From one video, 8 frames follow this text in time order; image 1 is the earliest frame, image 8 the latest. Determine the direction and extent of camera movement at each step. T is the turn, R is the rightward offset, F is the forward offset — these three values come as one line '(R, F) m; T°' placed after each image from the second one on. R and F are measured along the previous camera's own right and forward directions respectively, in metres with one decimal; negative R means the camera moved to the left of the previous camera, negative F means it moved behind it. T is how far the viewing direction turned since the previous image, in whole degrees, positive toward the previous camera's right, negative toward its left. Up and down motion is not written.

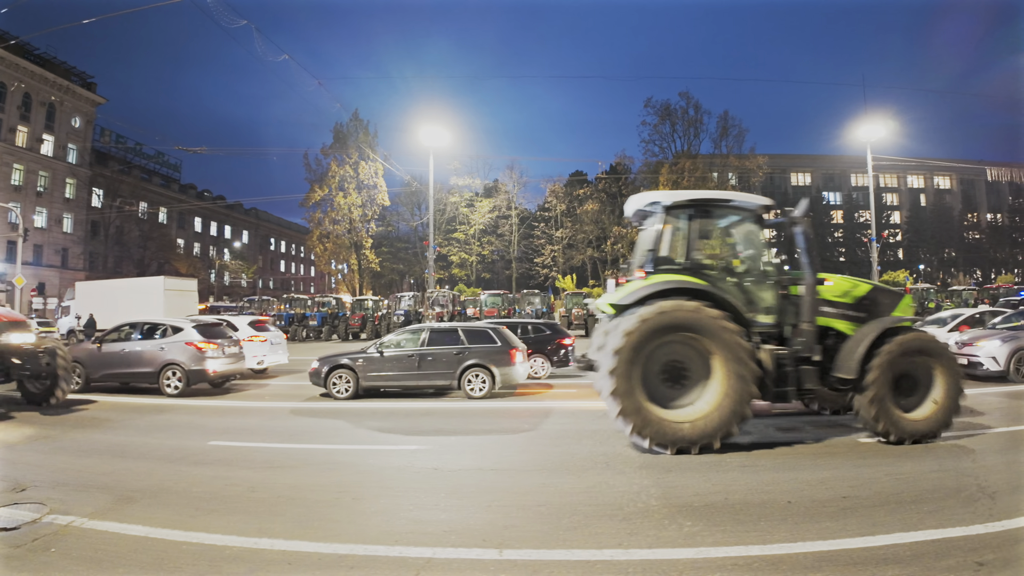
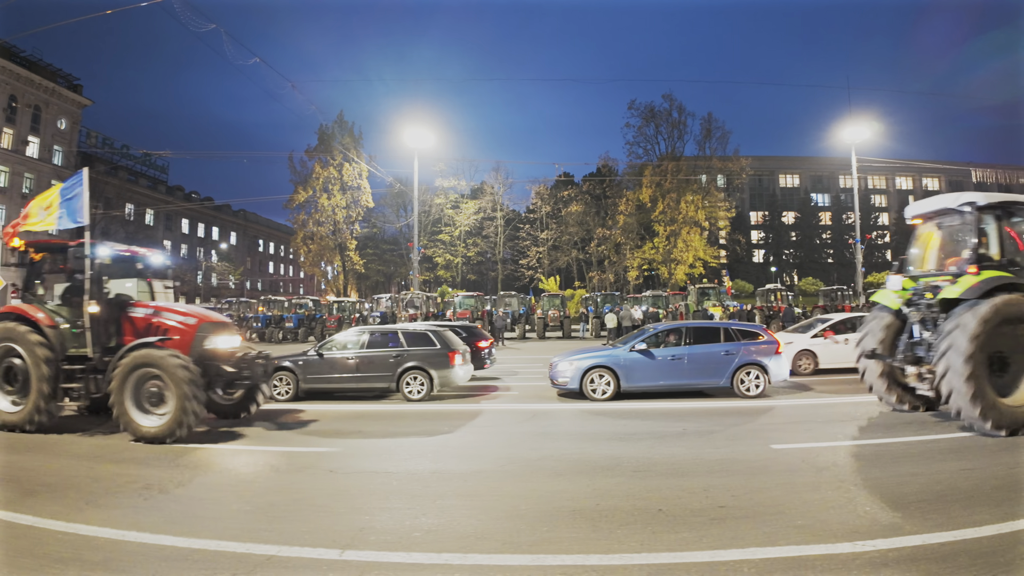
(+1.2, 0.0) m; 0°
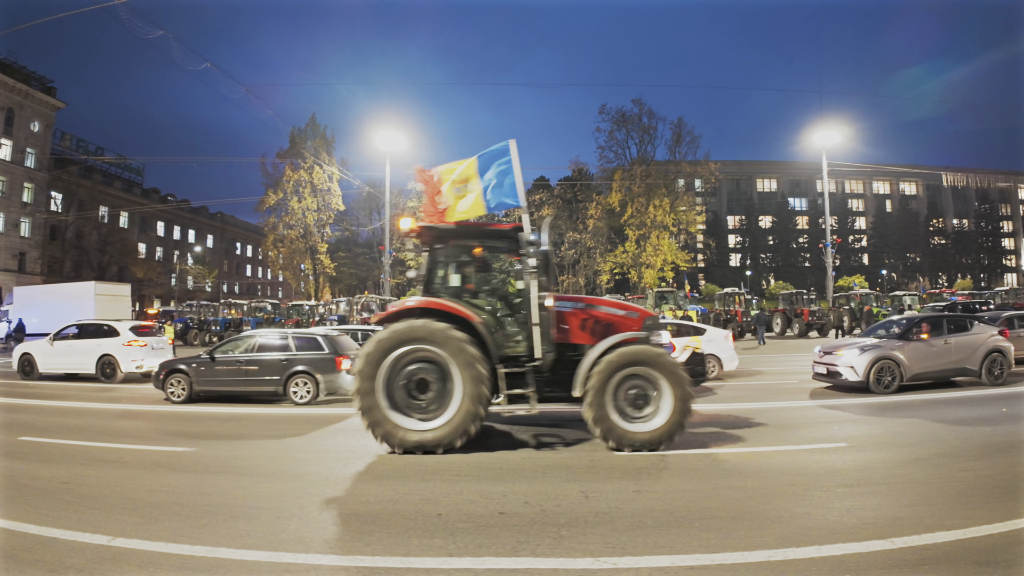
(+2.0, 0.0) m; 0°
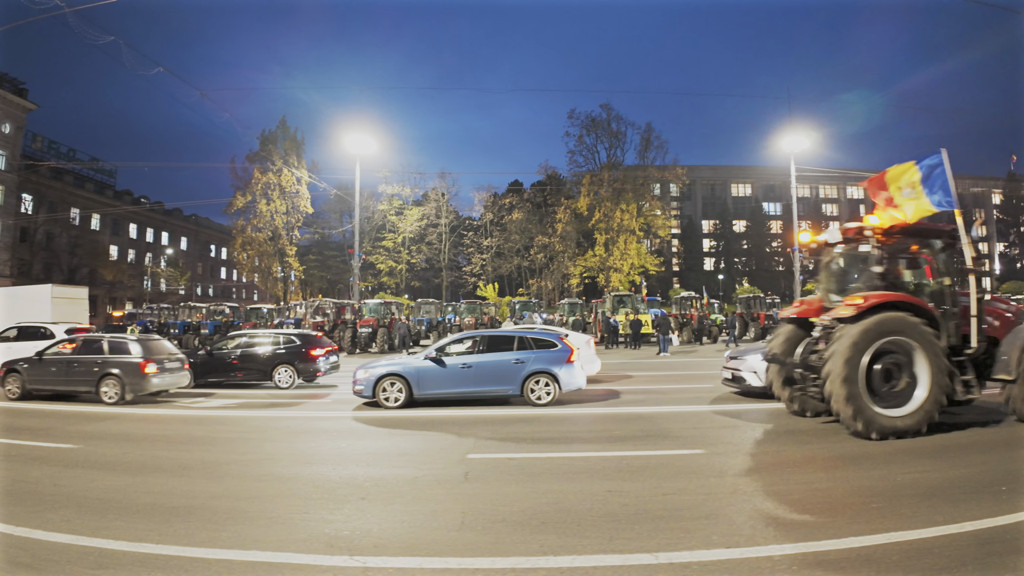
(+1.9, -0.1) m; 0°
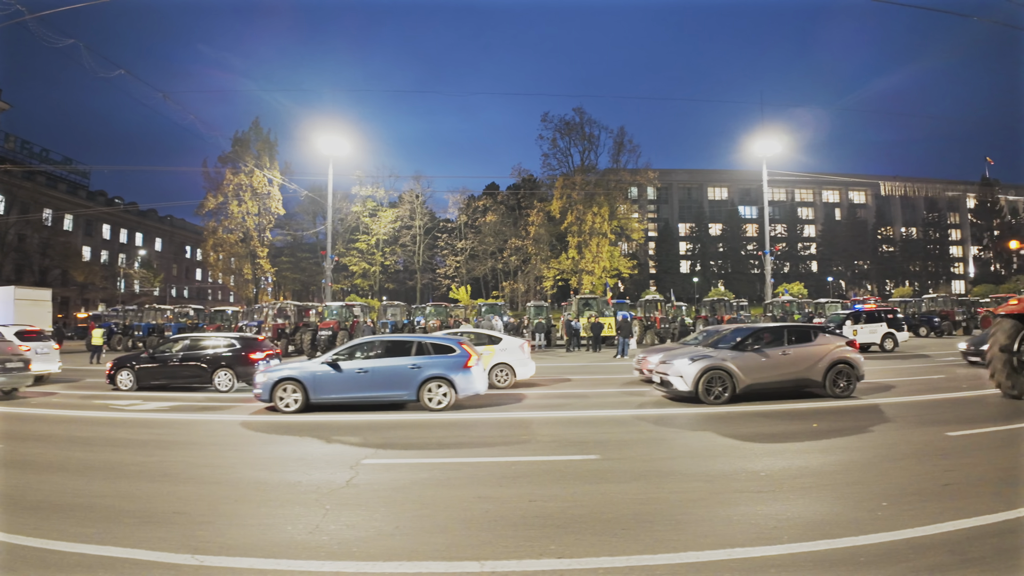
(+1.3, -0.1) m; 0°
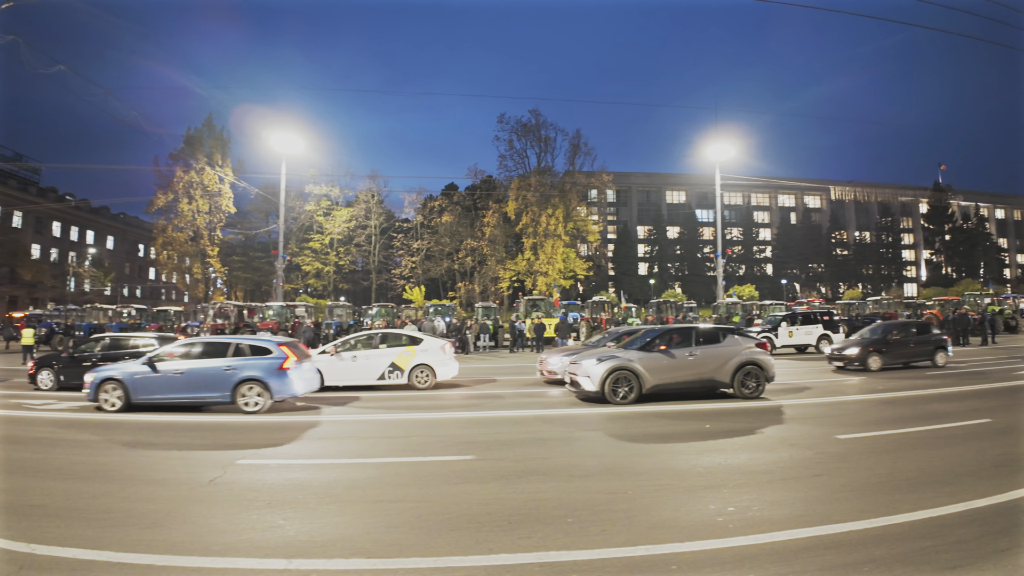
(+1.4, -0.1) m; +2°
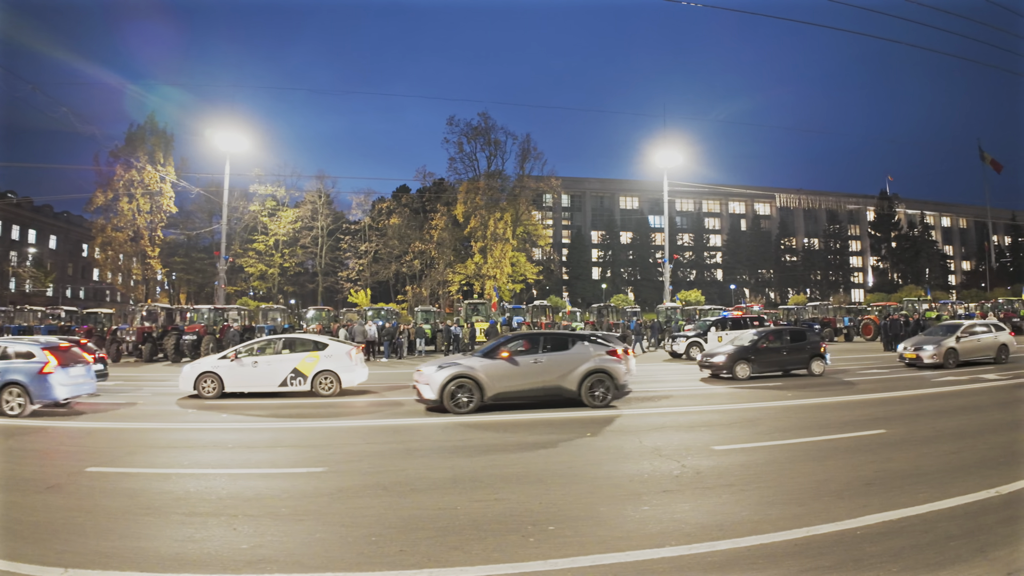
(+1.7, -0.1) m; +2°
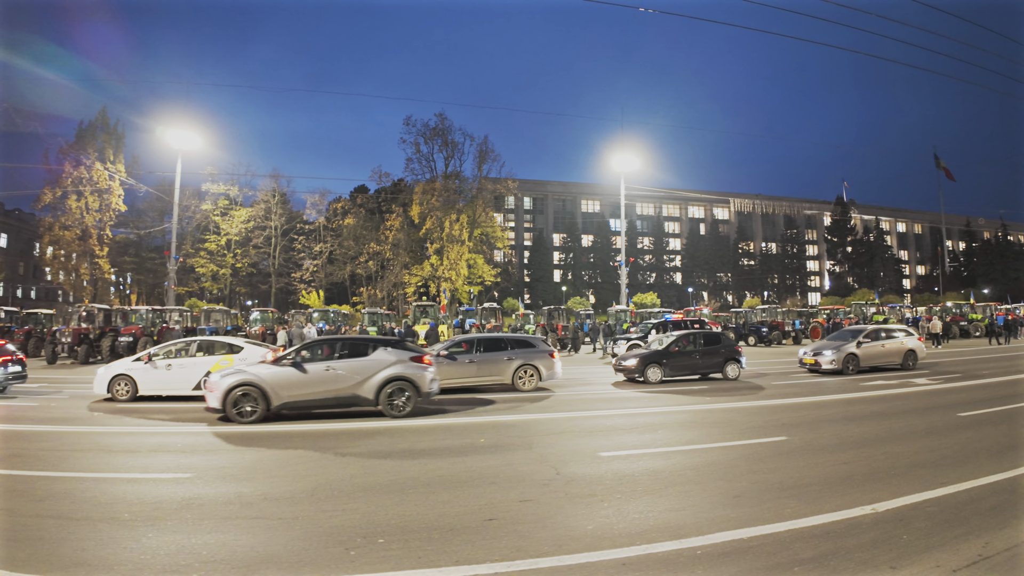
(+1.6, -0.2) m; +2°
